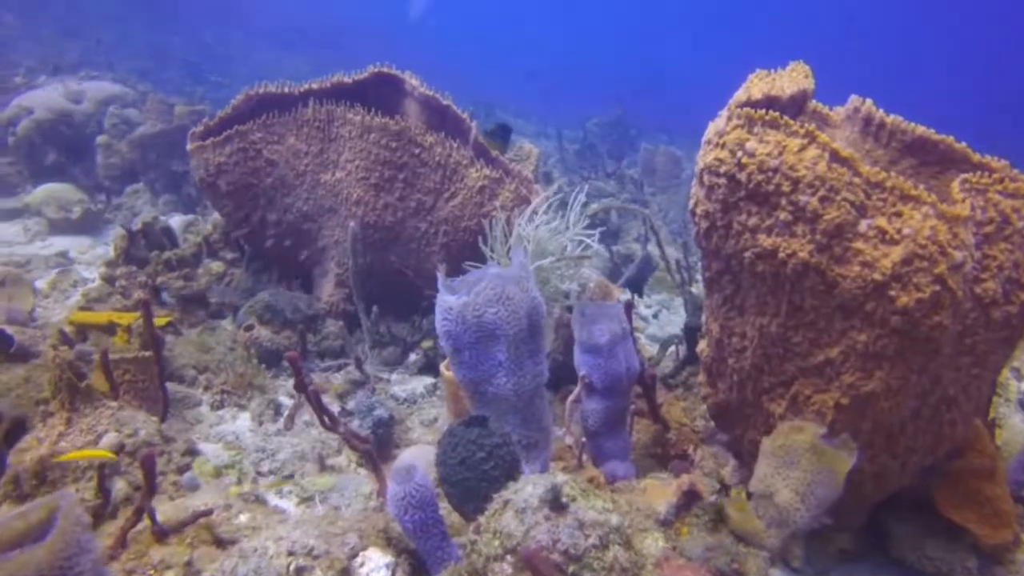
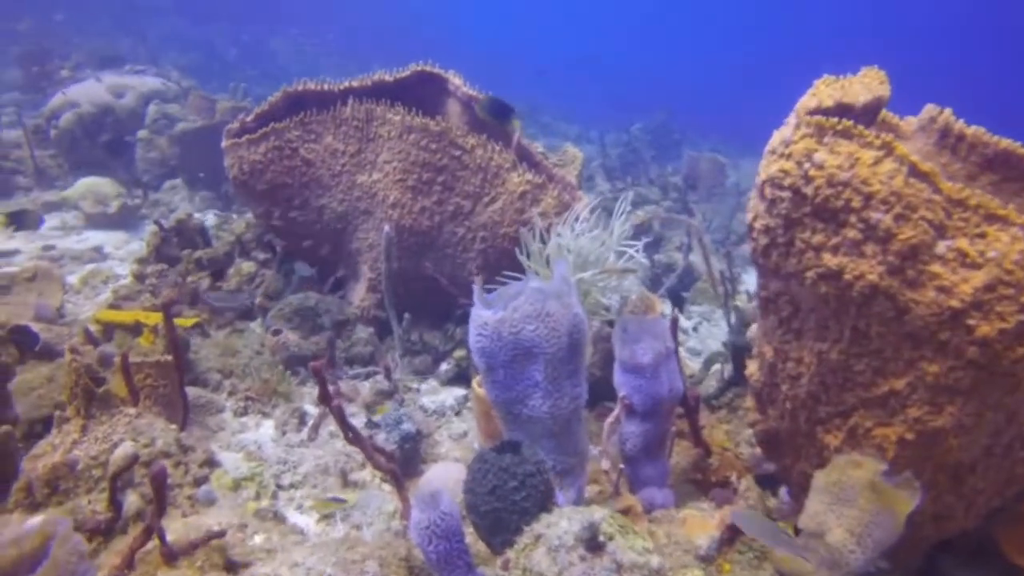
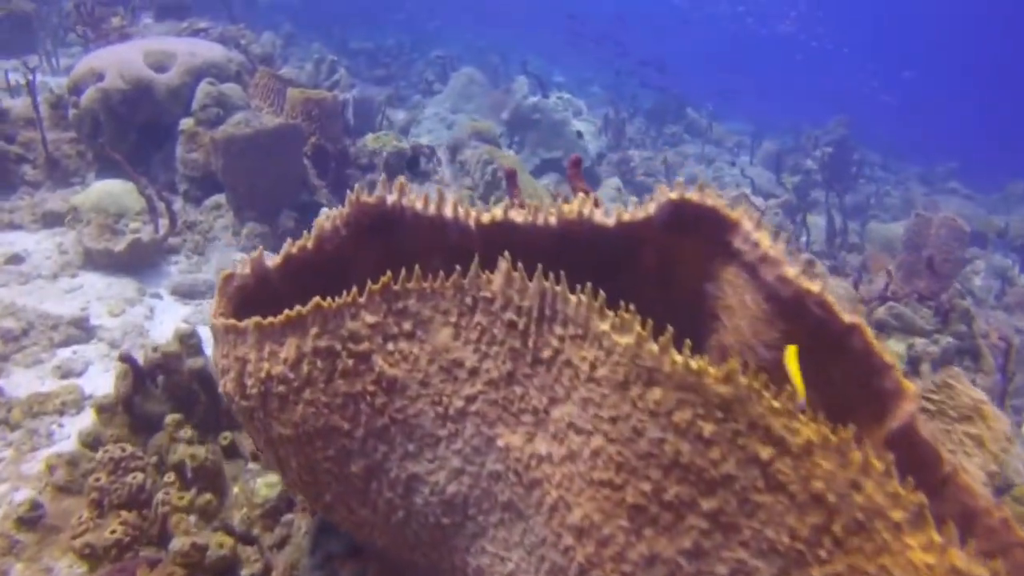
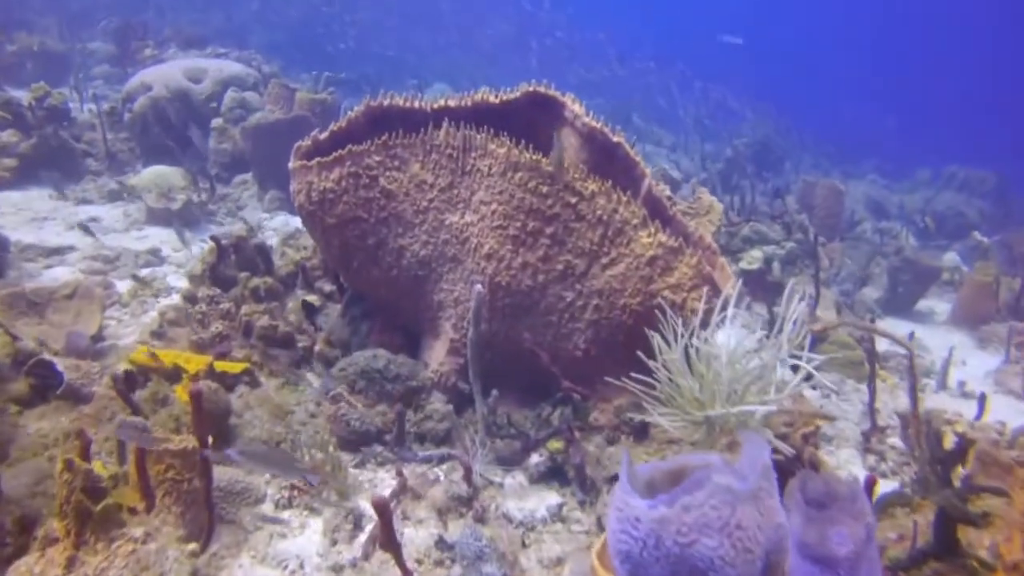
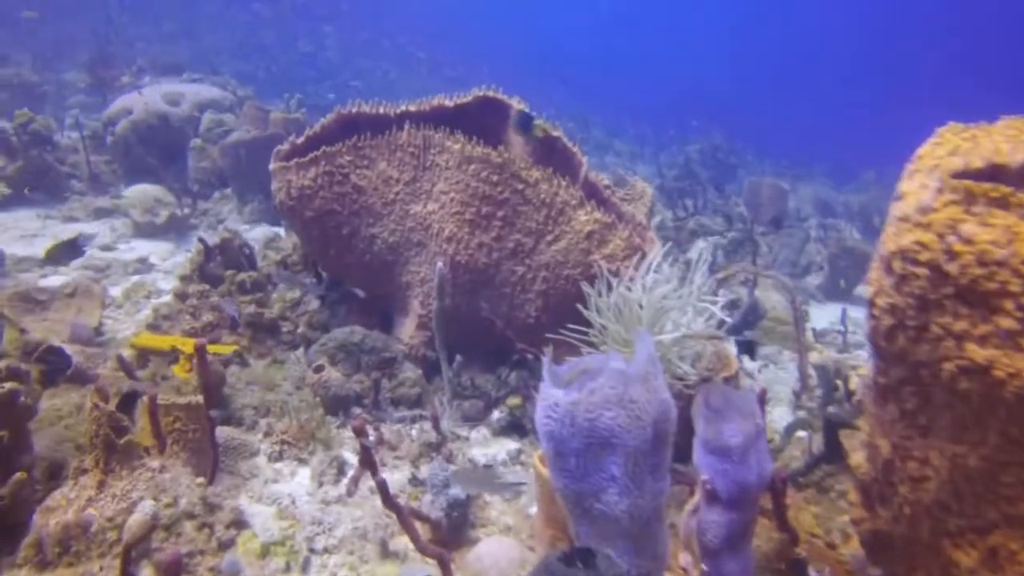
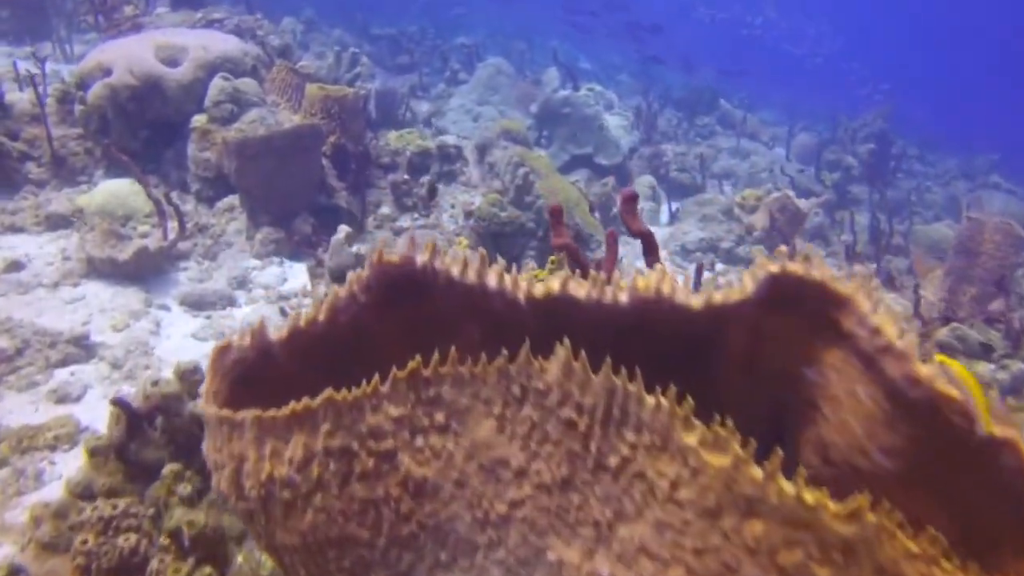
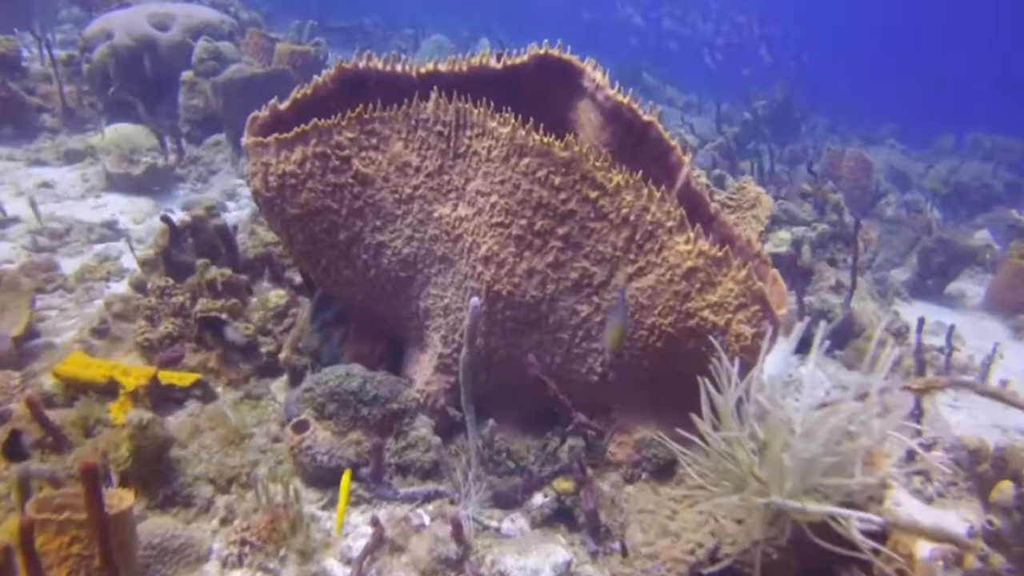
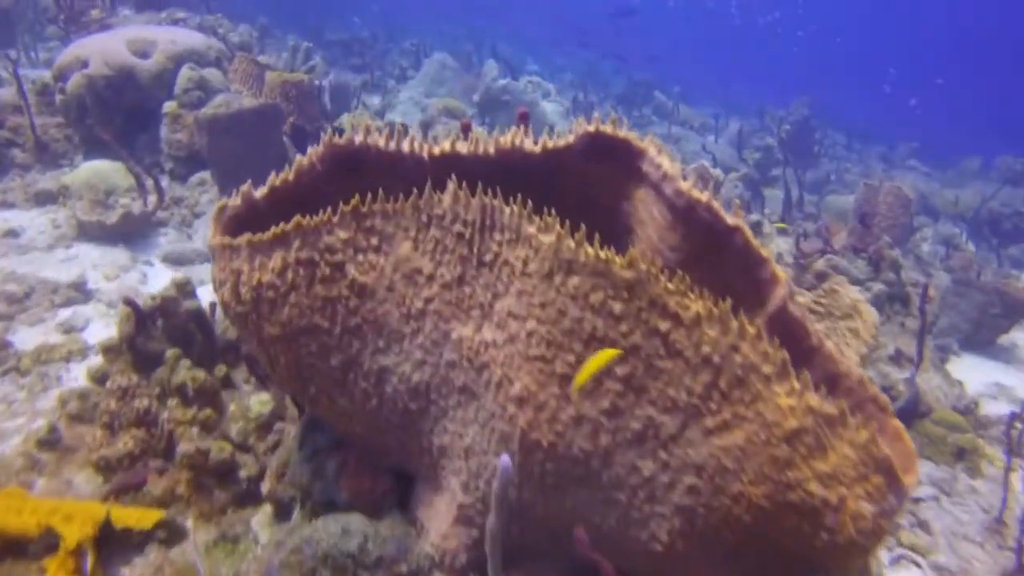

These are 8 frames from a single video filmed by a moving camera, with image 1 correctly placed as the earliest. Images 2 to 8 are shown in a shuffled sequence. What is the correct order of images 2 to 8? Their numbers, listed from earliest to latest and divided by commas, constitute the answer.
2, 5, 4, 7, 8, 3, 6
